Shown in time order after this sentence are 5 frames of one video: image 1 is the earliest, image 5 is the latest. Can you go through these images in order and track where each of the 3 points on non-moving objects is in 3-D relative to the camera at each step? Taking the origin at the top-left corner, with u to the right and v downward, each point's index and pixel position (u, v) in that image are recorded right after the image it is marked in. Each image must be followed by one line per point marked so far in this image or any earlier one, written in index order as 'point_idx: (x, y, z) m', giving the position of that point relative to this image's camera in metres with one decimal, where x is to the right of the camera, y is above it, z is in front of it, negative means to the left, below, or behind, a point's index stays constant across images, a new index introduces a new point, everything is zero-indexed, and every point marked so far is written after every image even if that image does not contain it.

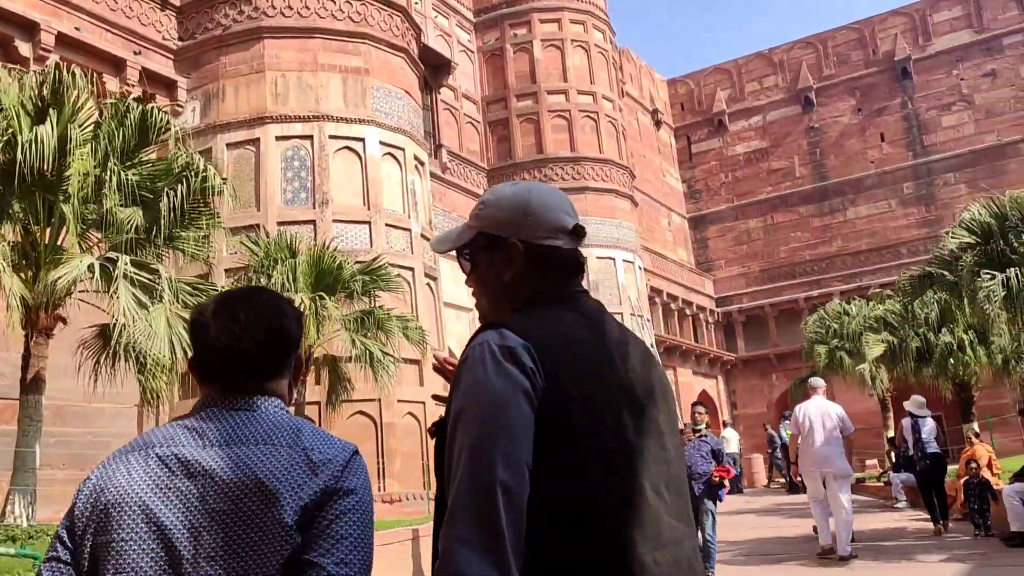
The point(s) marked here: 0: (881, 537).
0: (+3.9, -2.6, +9.2) m
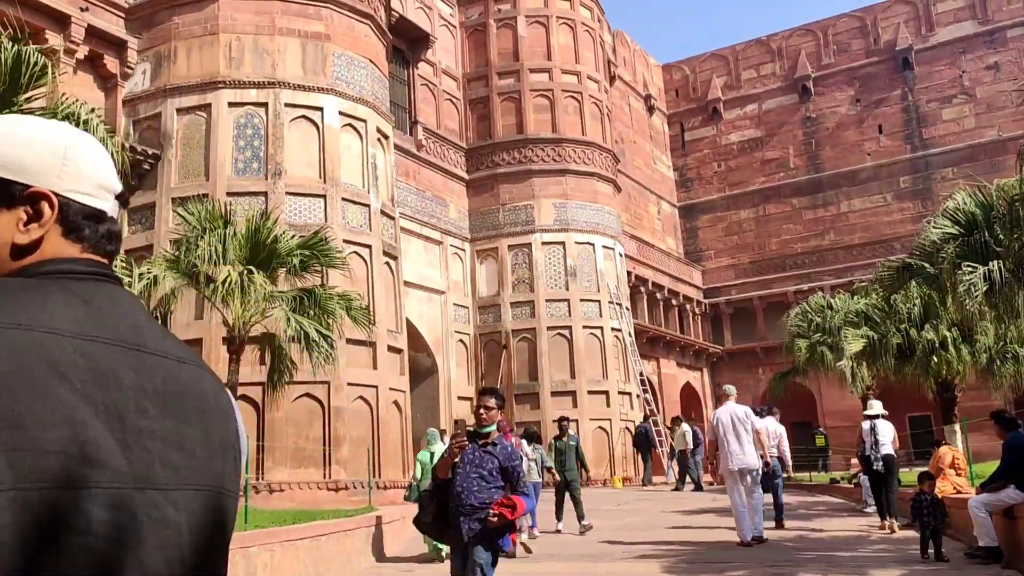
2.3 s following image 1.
0: (+3.2, -2.5, +8.5) m
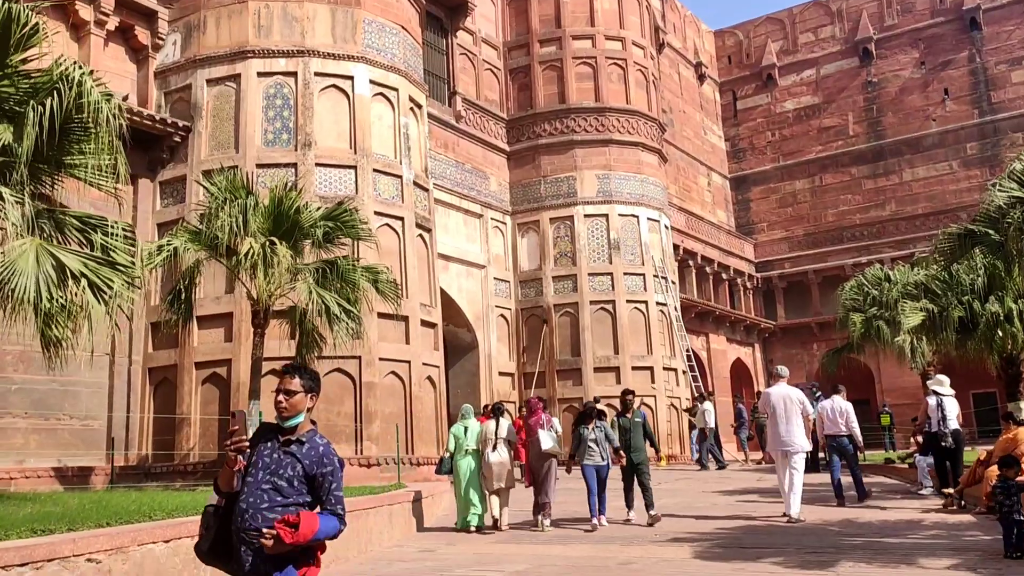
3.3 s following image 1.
0: (+3.4, -2.2, +7.9) m
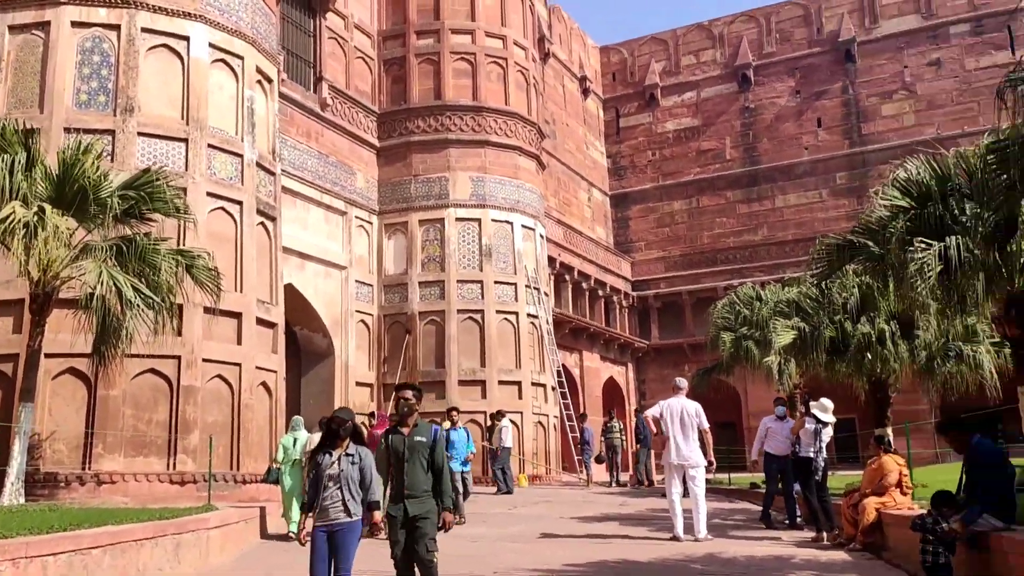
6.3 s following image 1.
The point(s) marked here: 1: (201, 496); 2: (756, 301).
0: (+1.9, -2.2, +7.0) m
1: (-3.9, -2.6, +10.9) m
2: (+5.2, -0.3, +18.6) m
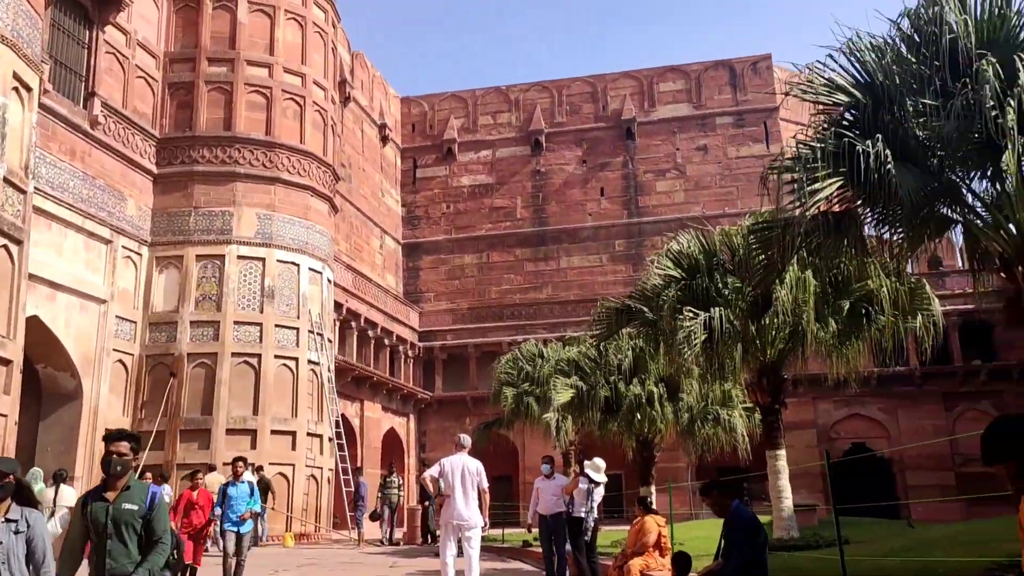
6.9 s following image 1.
0: (+0.1, -2.7, +6.8) m
1: (-6.5, -2.9, +9.2) m
2: (+0.6, -1.5, +19.0) m
